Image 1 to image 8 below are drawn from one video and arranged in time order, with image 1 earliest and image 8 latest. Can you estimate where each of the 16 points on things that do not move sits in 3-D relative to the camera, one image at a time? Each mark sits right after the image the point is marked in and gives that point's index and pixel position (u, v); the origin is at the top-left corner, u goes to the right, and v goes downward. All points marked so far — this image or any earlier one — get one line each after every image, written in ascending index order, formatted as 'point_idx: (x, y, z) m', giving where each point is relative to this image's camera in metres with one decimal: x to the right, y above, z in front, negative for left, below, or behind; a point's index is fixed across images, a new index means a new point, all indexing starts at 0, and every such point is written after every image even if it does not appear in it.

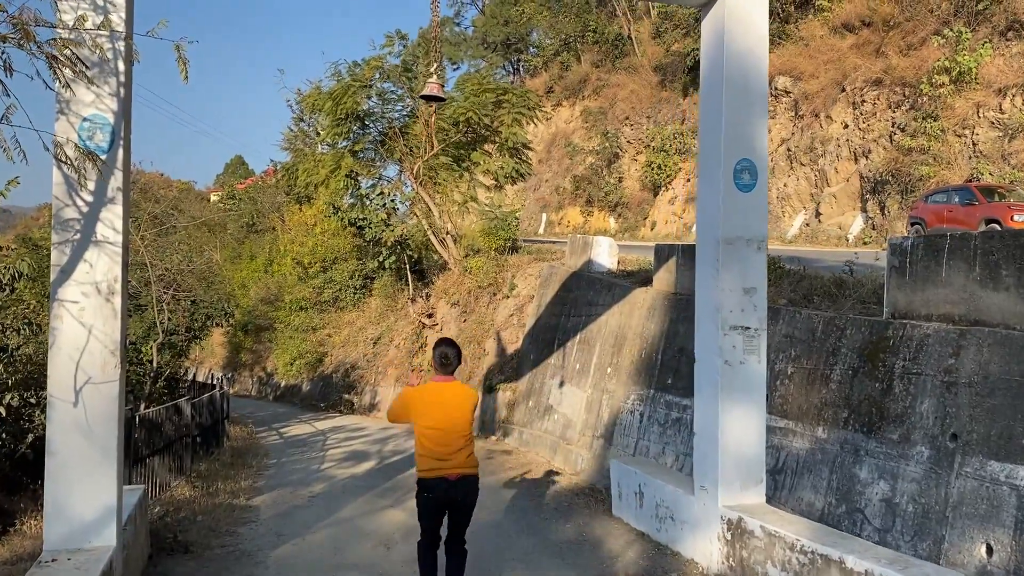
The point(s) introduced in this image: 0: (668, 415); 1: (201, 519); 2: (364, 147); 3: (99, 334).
0: (+1.5, -1.3, +8.5) m
1: (-2.4, -1.8, +6.6) m
2: (-3.2, +3.1, +18.8) m
3: (-2.0, -0.2, +4.1) m
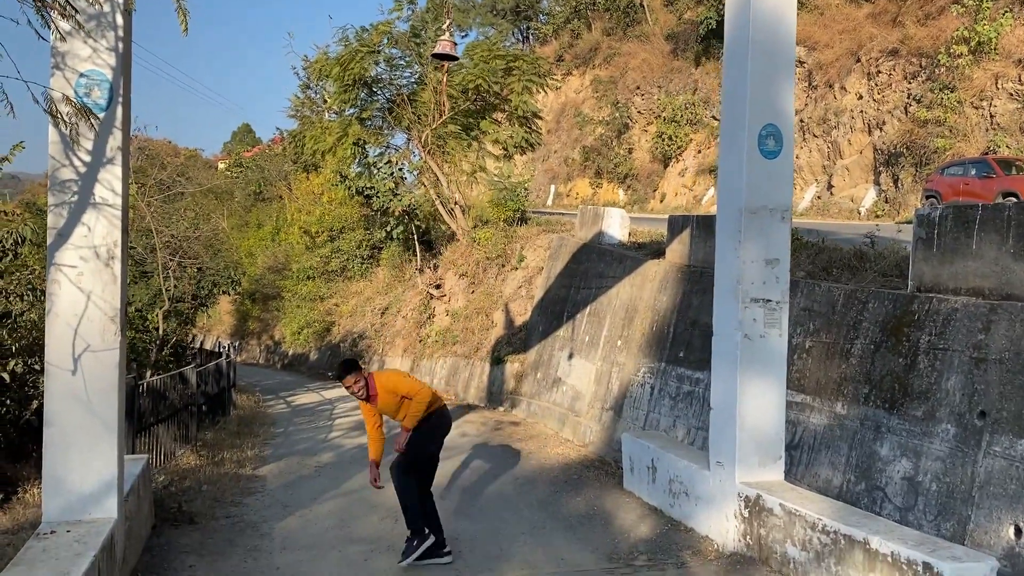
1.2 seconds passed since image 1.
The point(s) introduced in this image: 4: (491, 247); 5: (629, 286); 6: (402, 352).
0: (+1.6, -1.0, +8.3) m
1: (-2.3, -1.5, +6.5) m
2: (-3.0, +3.7, +18.5) m
3: (-1.9, -0.1, +3.9) m
4: (-0.4, +0.8, +16.8) m
5: (+1.4, 0.0, +10.4) m
6: (-2.2, -1.3, +17.5) m
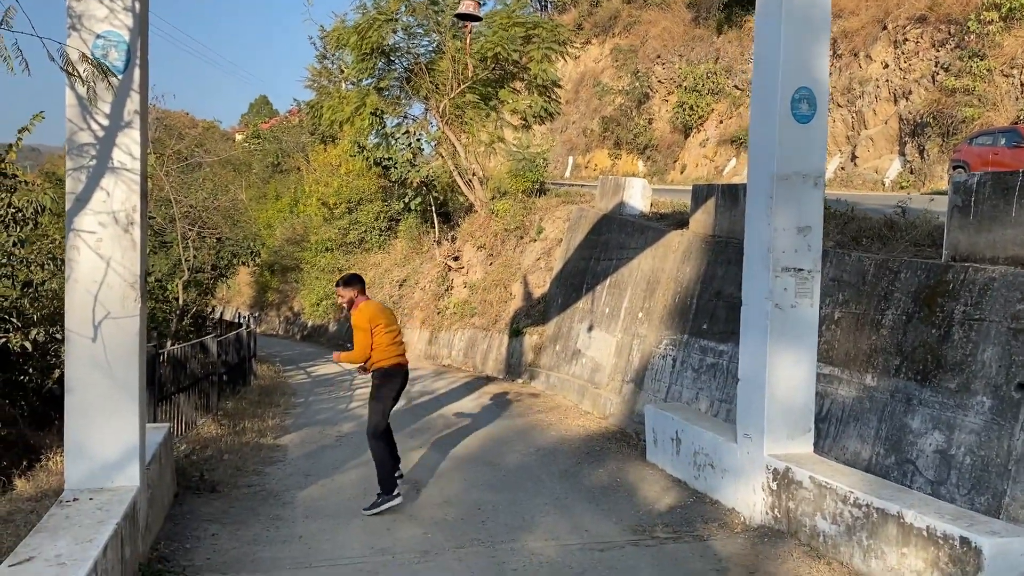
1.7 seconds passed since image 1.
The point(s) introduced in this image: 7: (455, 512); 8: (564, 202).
0: (+1.8, -0.7, +8.2) m
1: (-2.1, -1.3, +6.5) m
2: (-2.6, +4.3, +18.4) m
3: (-1.8, +0.1, +3.9) m
4: (0.0, +1.4, +16.6) m
5: (+1.7, +0.4, +10.3) m
6: (-1.9, -0.7, +17.5) m
7: (-0.3, -1.4, +5.2) m
8: (+1.0, +1.6, +15.9) m
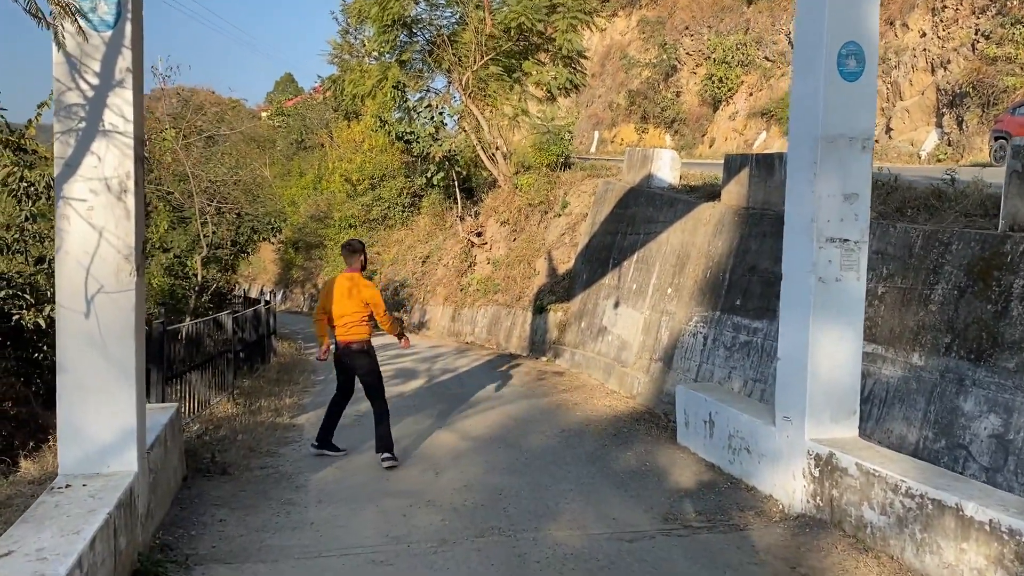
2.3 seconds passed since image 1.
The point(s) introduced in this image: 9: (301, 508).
0: (+2.0, -0.5, +7.9) m
1: (-2.0, -1.1, +6.2) m
2: (-2.1, +4.8, +18.0) m
3: (-1.7, +0.2, +3.6) m
4: (+0.4, +1.8, +16.3) m
5: (+1.9, +0.6, +9.9) m
6: (-1.4, -0.2, +17.2) m
7: (-0.2, -1.2, +4.9) m
8: (+1.4, +2.0, +15.6) m
9: (-1.2, -1.2, +4.8) m
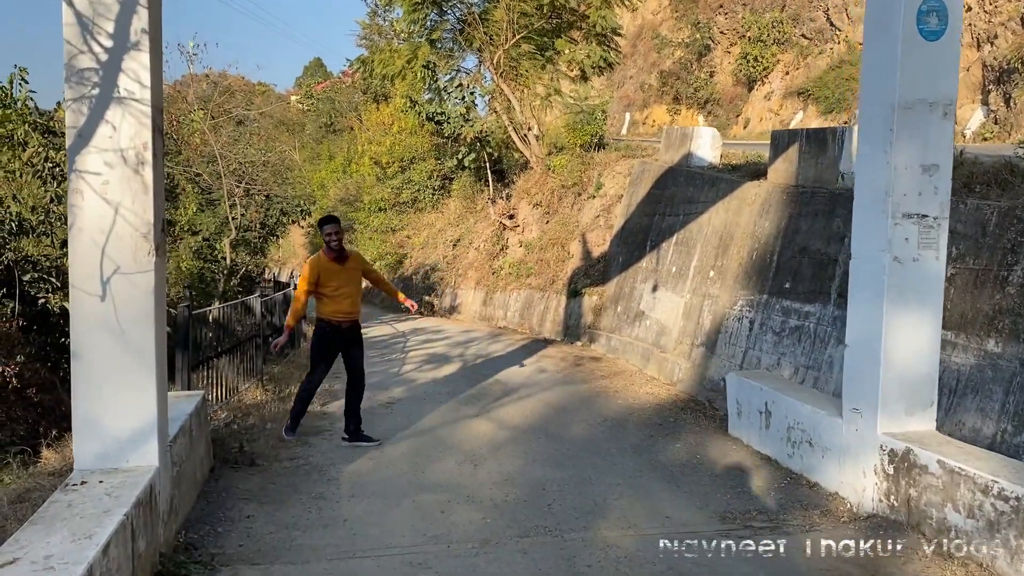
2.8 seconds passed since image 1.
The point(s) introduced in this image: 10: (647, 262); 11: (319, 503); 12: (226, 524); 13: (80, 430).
0: (+2.4, -0.3, +7.5) m
1: (-1.7, -1.0, +6.0) m
2: (-1.5, +5.2, +17.6) m
3: (-1.5, +0.3, +3.3) m
4: (+1.0, +2.1, +15.9) m
5: (+2.3, +0.8, +9.5) m
6: (-0.7, +0.1, +16.9) m
7: (0.0, -1.1, +4.6) m
8: (+2.0, +2.3, +15.1) m
9: (-0.9, -1.1, +4.5) m
10: (+1.8, +0.3, +11.4) m
11: (-1.0, -1.1, +4.5) m
12: (-1.4, -1.1, +4.1) m
13: (-1.7, -0.6, +3.4) m
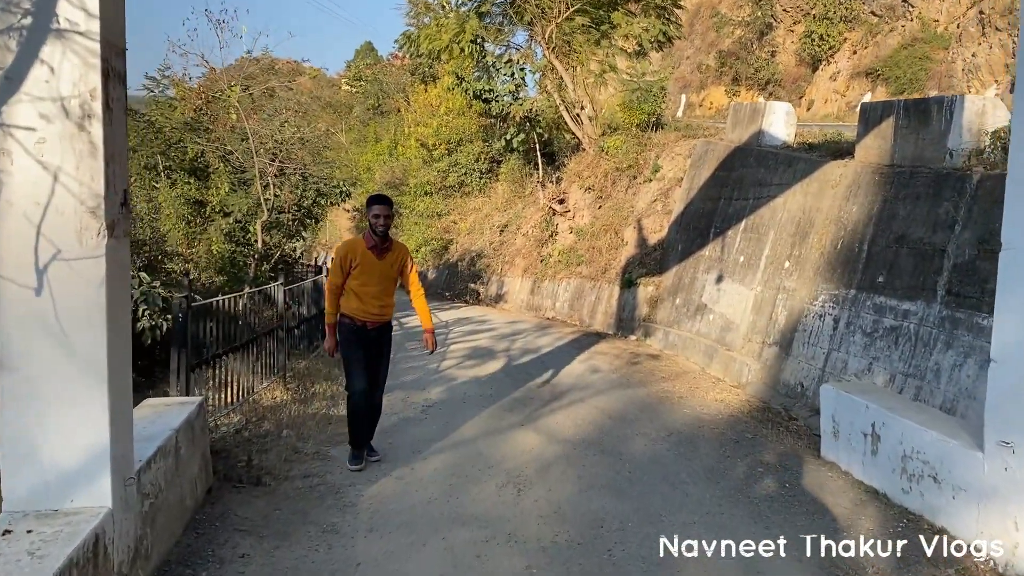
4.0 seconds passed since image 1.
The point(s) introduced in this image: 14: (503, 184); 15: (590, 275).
0: (+2.8, -0.3, +6.5) m
1: (-1.4, -0.9, +5.3) m
2: (-0.4, +5.4, +16.8) m
3: (-1.3, +0.3, +2.6) m
4: (+1.9, +2.3, +15.0) m
5: (+2.8, +0.9, +8.5) m
6: (+0.2, +0.3, +16.1) m
7: (+0.3, -1.1, +3.8) m
8: (+2.8, +2.5, +14.1) m
9: (-0.7, -1.1, +3.7) m
10: (+2.4, +0.5, +10.4) m
11: (-0.8, -1.1, +3.7) m
12: (-1.2, -1.1, +3.3) m
13: (-1.5, -0.5, +2.6) m
14: (-0.2, +2.4, +19.7) m
15: (+1.2, +0.2, +13.6) m
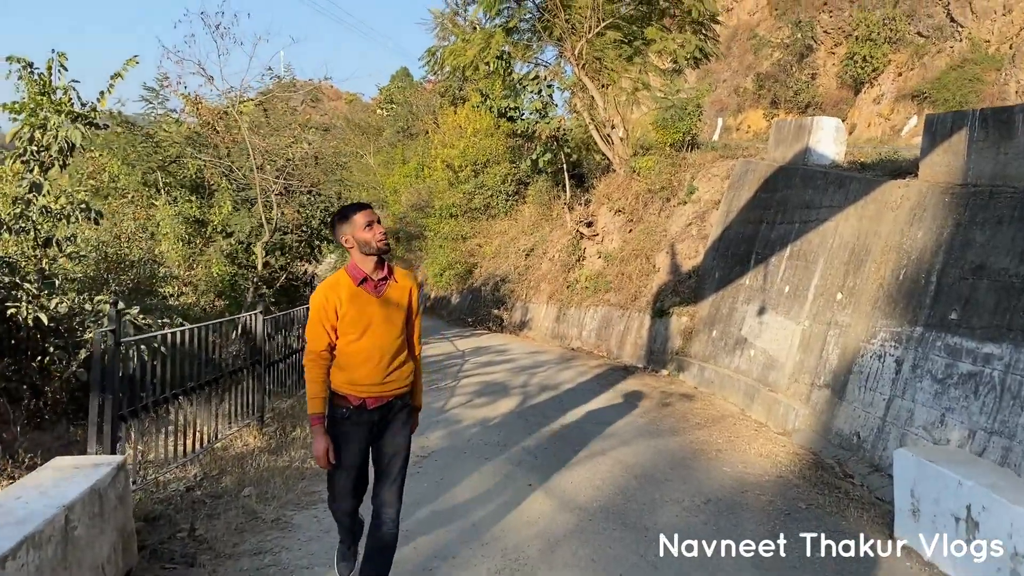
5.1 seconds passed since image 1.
0: (+2.8, -0.5, +5.5) m
1: (-1.4, -1.0, +4.4) m
2: (+0.1, +4.9, +16.1) m
3: (-1.4, +0.2, +1.8) m
4: (+2.3, +1.8, +14.1) m
5: (+3.0, +0.6, +7.6) m
6: (+0.6, -0.2, +15.2) m
7: (+0.2, -1.2, +2.9) m
8: (+3.2, +2.0, +13.2) m
9: (-0.8, -1.2, +2.9) m
10: (+2.6, +0.1, +9.5) m
11: (-0.8, -1.2, +2.9) m
12: (-1.2, -1.2, +2.5) m
13: (-1.6, -0.6, +1.8) m
14: (+0.4, +1.8, +18.9) m
15: (+1.6, -0.2, +12.7) m
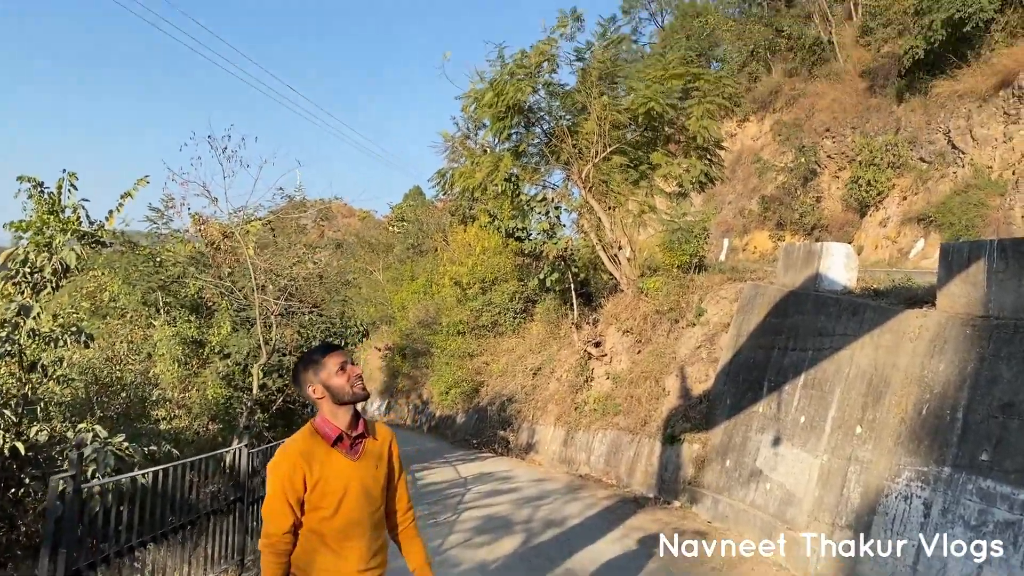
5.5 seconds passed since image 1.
0: (+2.8, -1.3, +5.1) m
1: (-1.4, -1.7, +4.0) m
2: (+0.3, +2.6, +16.3) m
3: (-1.4, -0.1, +1.5) m
4: (+2.4, -0.2, +13.9) m
5: (+3.0, -0.5, +7.3) m
6: (+0.7, -2.3, +14.8) m
7: (+0.2, -1.7, +2.5) m
8: (+3.3, +0.1, +13.1) m
9: (-0.8, -1.6, +2.4) m
10: (+2.7, -1.3, +9.1) m
11: (-0.9, -1.6, +2.4) m
12: (-1.3, -1.6, +2.1) m
13: (-1.6, -0.9, +1.5) m
14: (+0.5, -0.8, +18.7) m
15: (+1.7, -2.0, +12.3) m
